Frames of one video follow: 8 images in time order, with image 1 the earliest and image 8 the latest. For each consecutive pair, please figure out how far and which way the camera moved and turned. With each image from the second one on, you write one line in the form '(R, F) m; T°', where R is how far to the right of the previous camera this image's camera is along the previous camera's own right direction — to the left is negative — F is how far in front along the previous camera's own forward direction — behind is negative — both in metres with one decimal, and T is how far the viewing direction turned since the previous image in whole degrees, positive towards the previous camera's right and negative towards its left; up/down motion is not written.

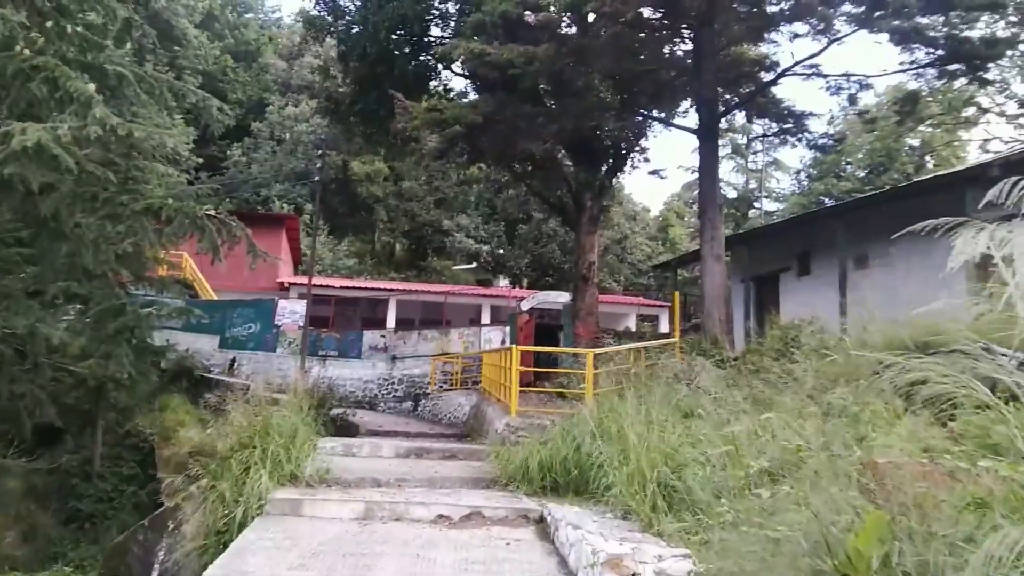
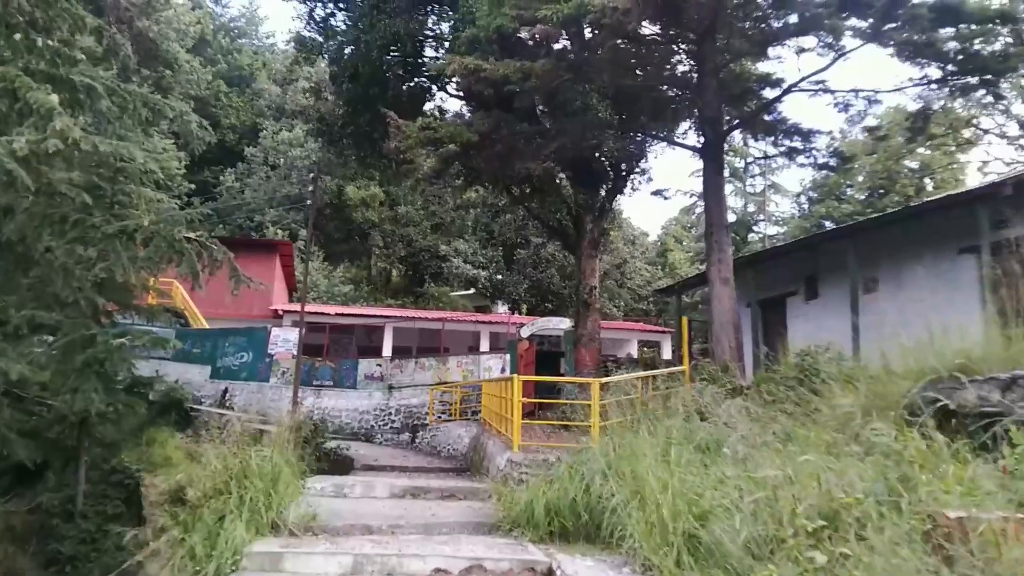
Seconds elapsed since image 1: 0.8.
(0.0, +0.5) m; 0°
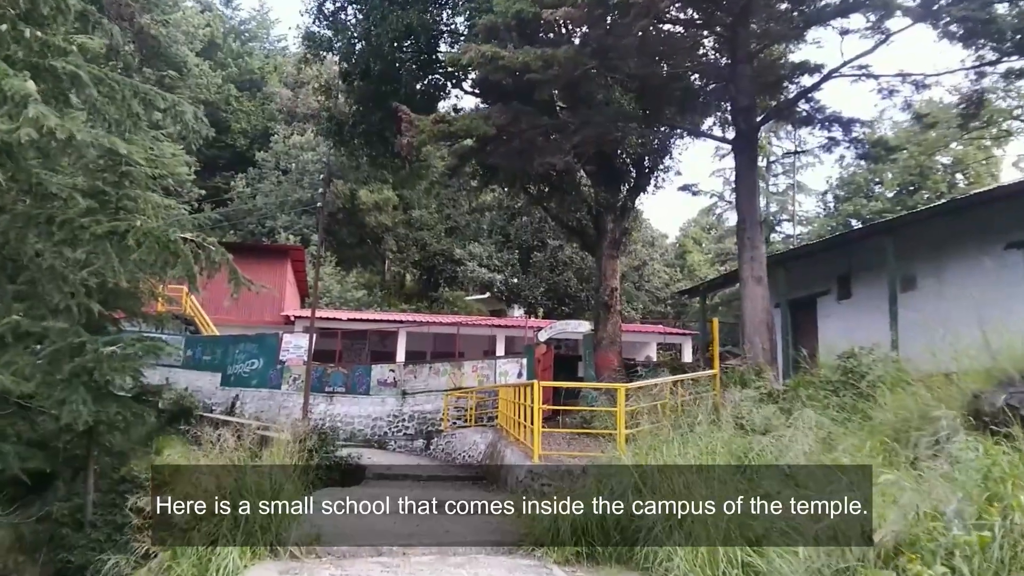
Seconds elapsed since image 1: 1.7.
(0.0, +0.5) m; -1°
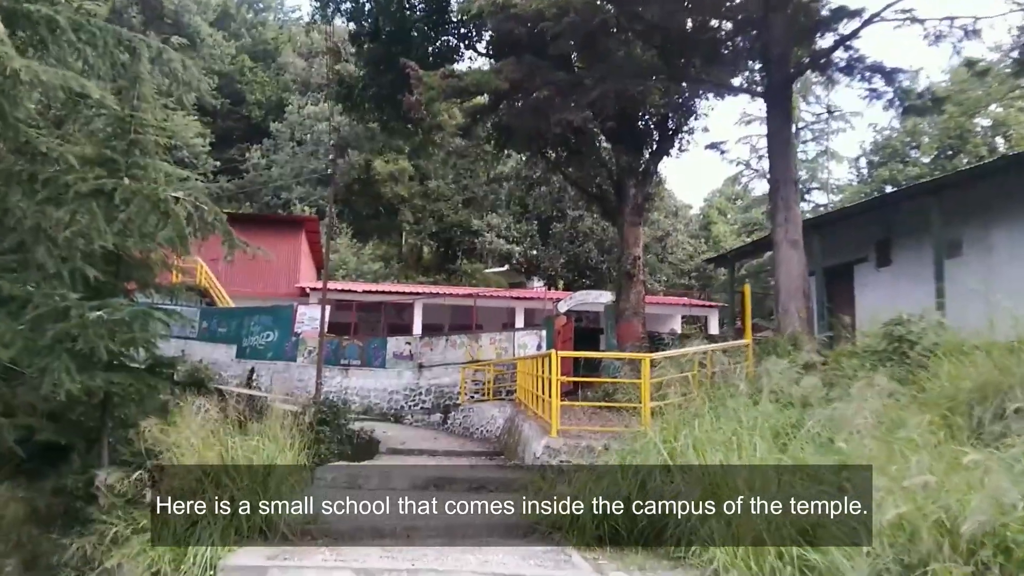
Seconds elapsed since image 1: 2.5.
(0.0, +0.5) m; -1°
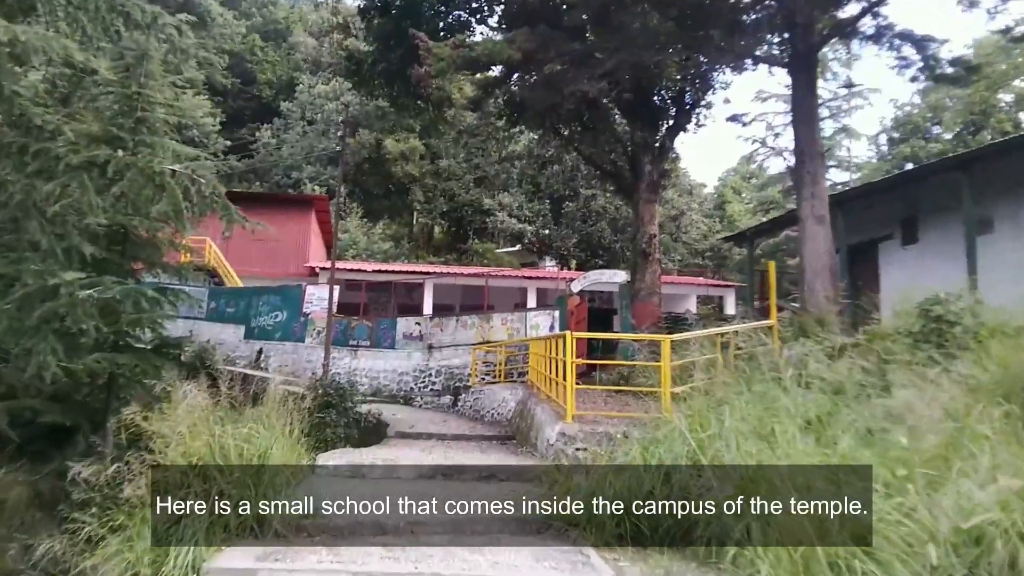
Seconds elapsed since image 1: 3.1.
(0.0, +0.3) m; -1°
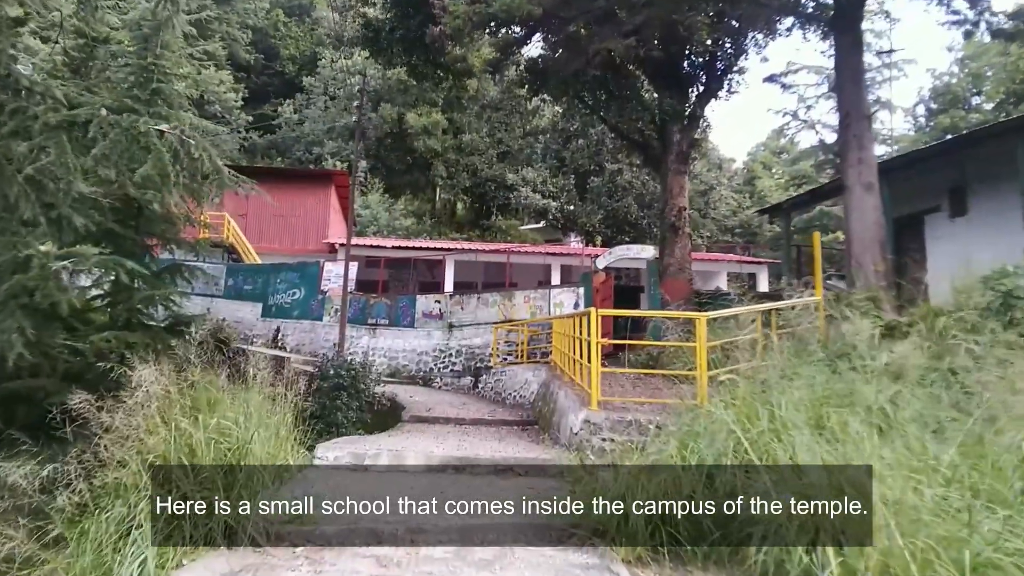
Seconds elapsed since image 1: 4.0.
(0.0, +0.5) m; -2°
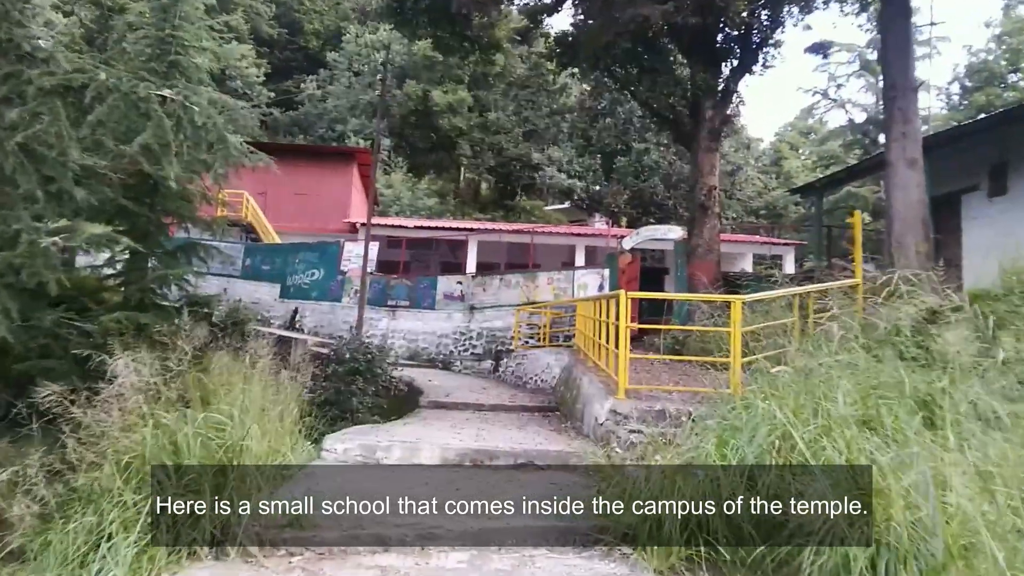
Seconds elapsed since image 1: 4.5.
(0.0, +0.4) m; -1°
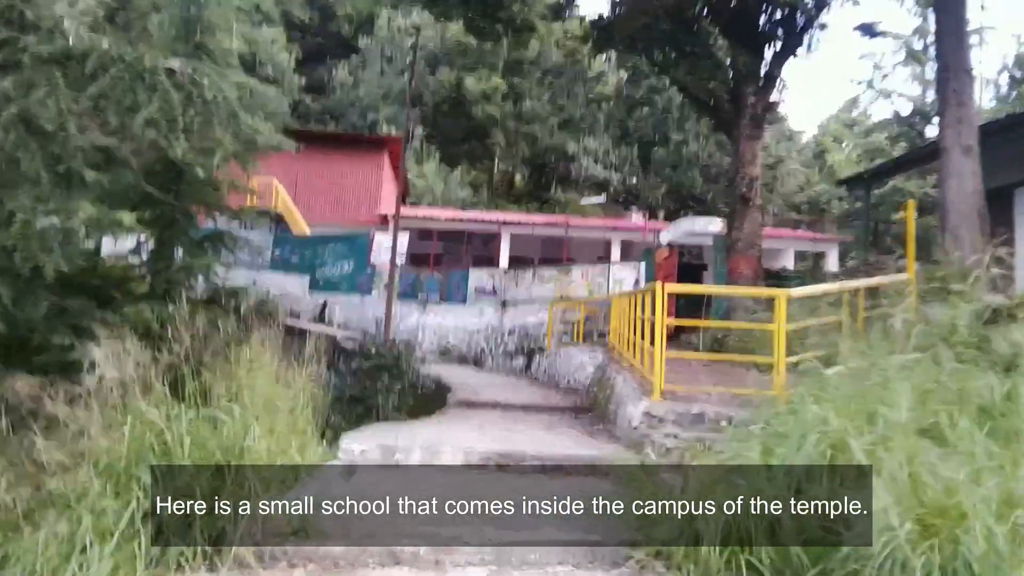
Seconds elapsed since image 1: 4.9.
(0.0, +0.3) m; -2°
